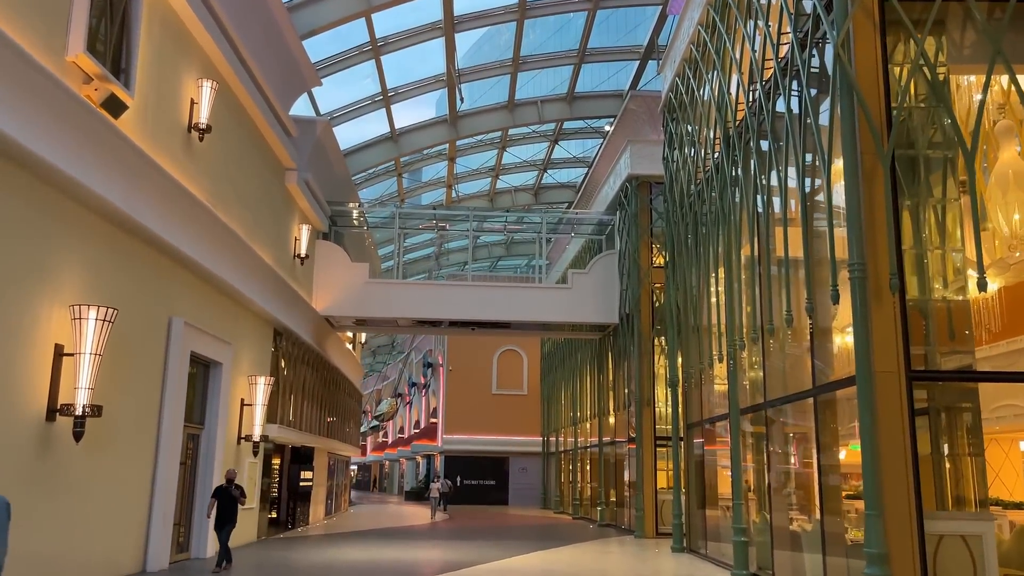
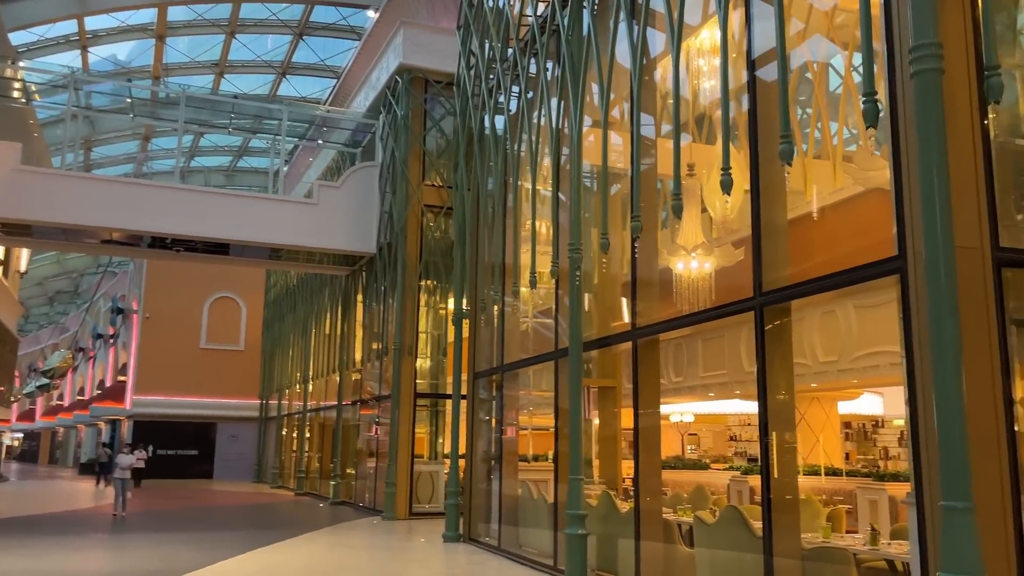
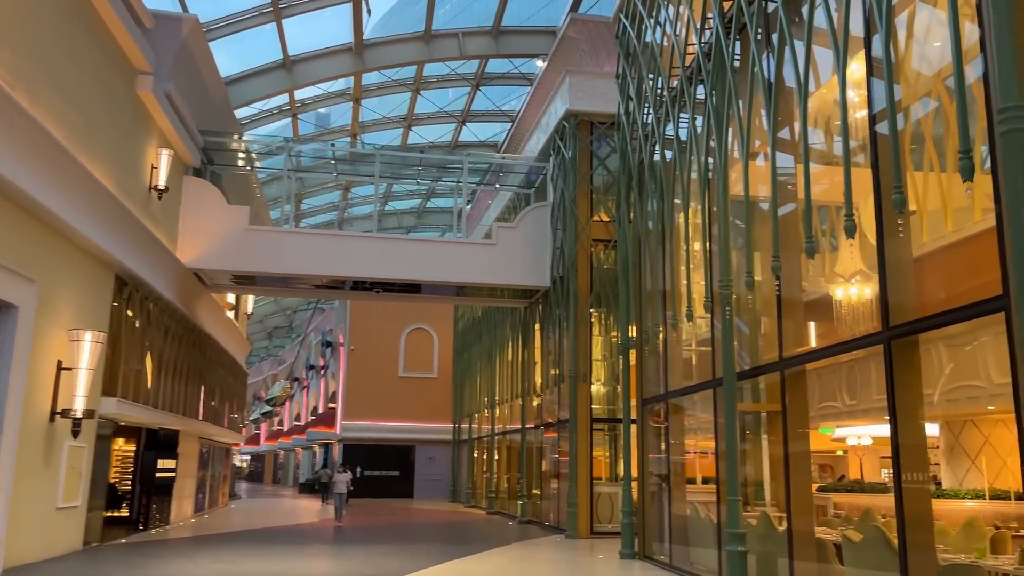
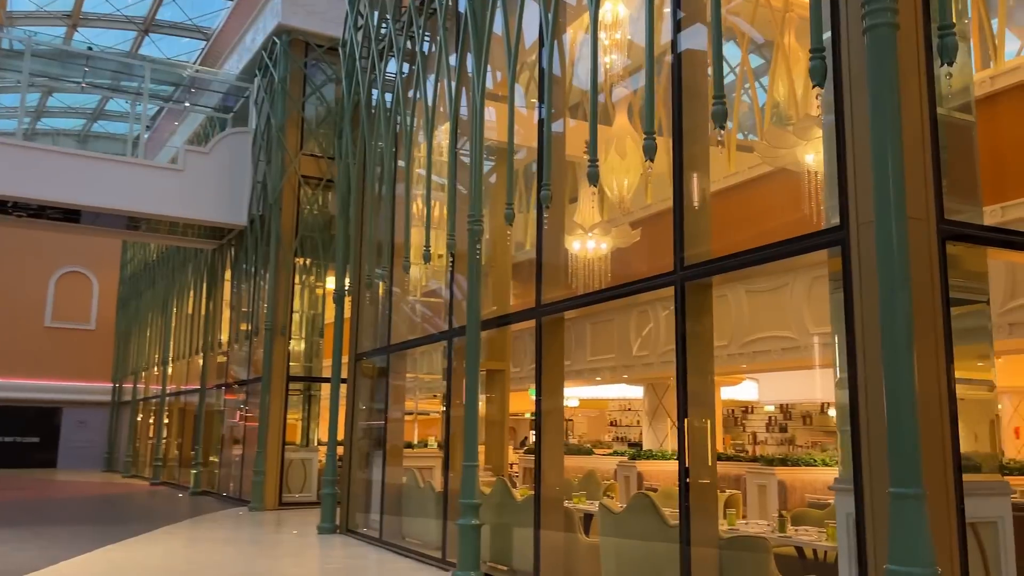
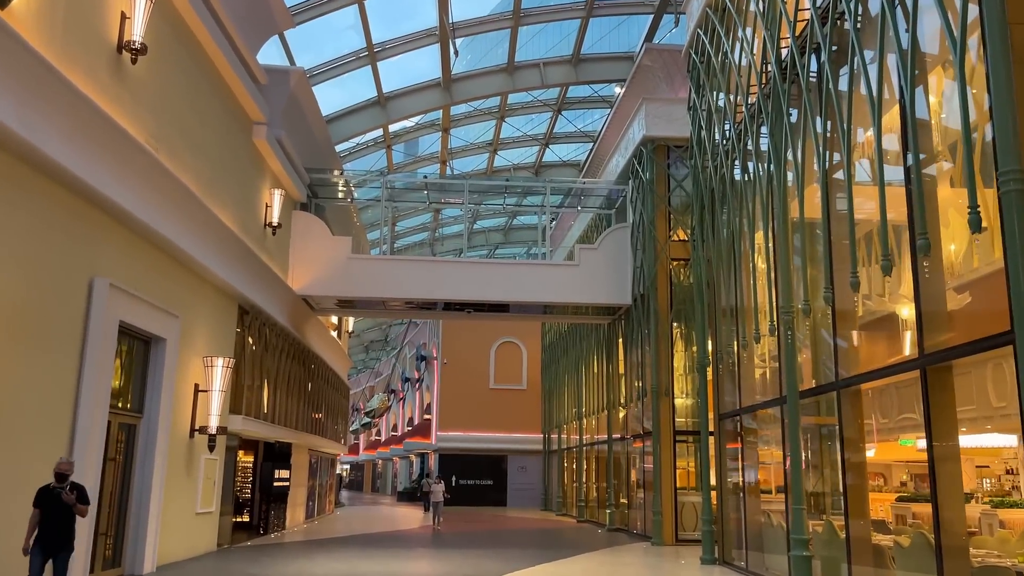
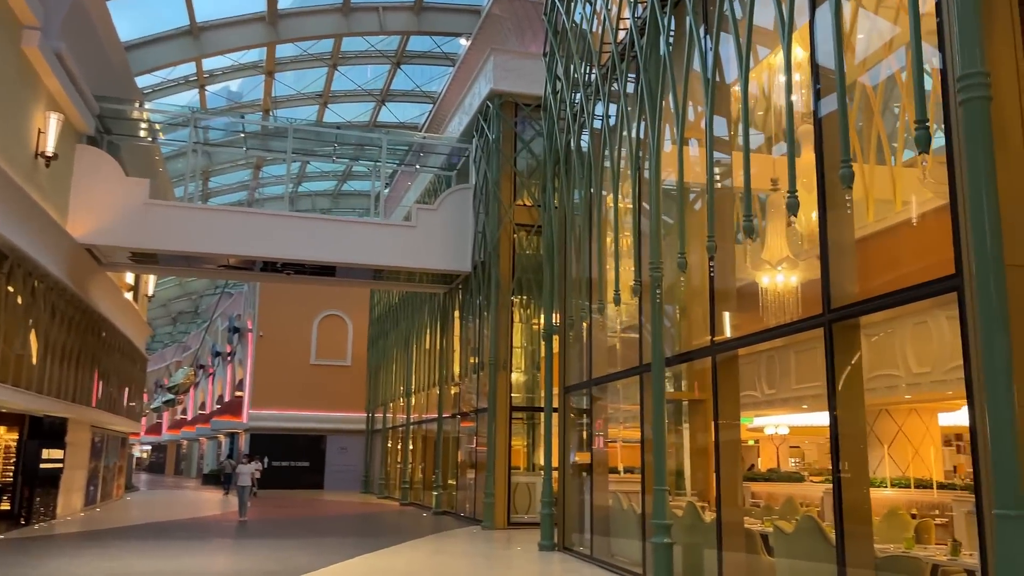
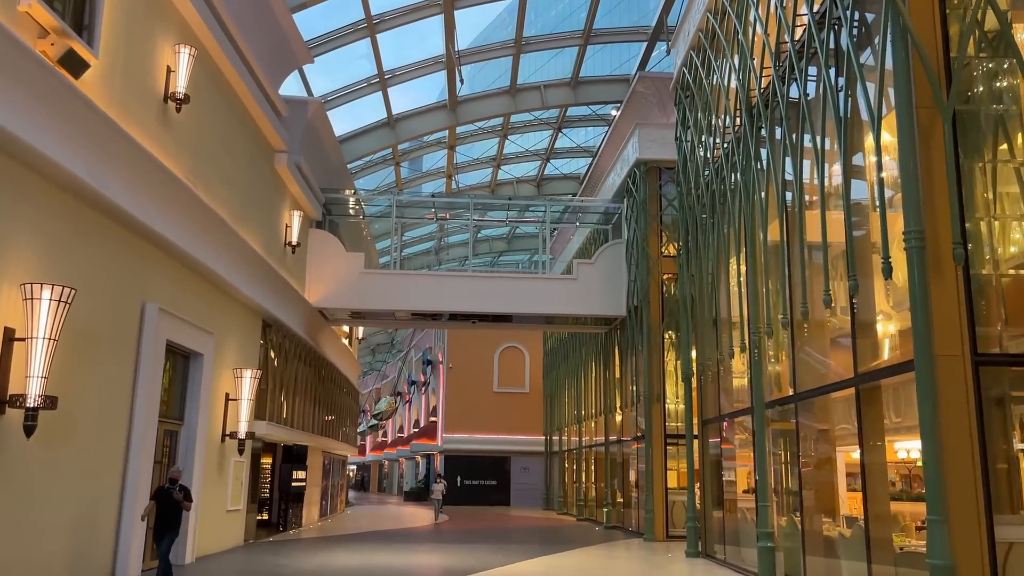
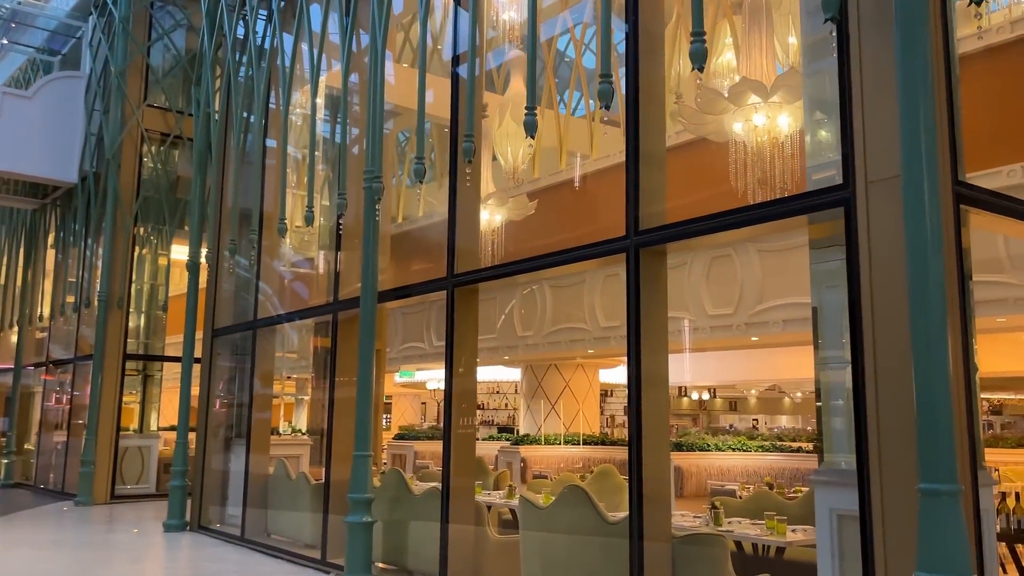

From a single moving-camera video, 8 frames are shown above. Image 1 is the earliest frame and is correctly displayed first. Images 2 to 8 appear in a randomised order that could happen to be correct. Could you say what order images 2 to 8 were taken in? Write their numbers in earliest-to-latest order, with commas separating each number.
7, 5, 3, 6, 2, 4, 8
